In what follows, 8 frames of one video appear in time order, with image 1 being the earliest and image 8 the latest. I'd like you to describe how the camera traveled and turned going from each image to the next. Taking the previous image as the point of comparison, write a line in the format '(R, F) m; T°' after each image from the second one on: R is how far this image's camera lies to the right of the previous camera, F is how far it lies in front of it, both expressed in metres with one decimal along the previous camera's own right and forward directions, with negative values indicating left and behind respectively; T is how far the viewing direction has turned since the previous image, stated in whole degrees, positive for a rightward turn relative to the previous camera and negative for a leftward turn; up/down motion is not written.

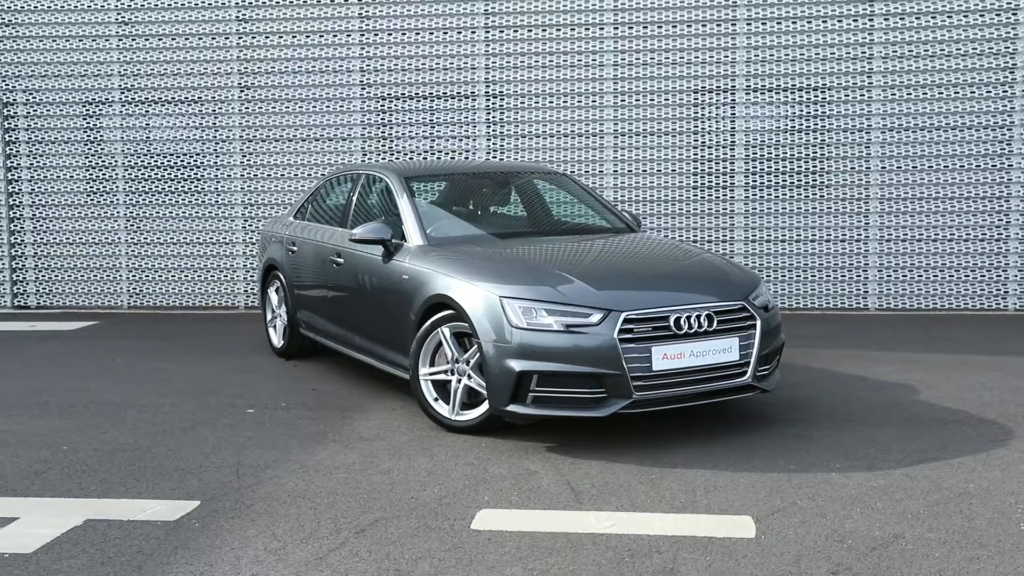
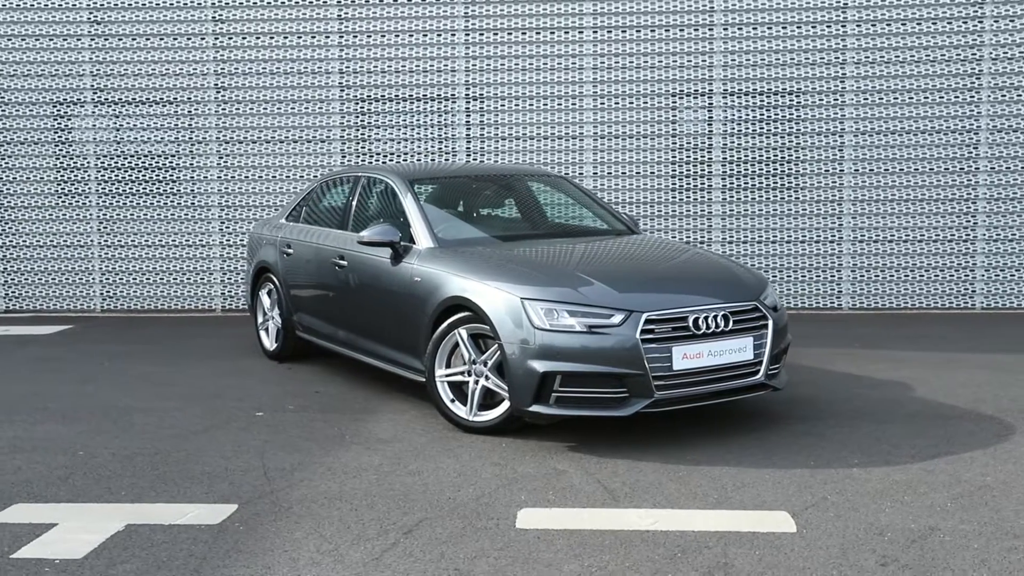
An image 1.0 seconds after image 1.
(-0.4, -0.1) m; +3°
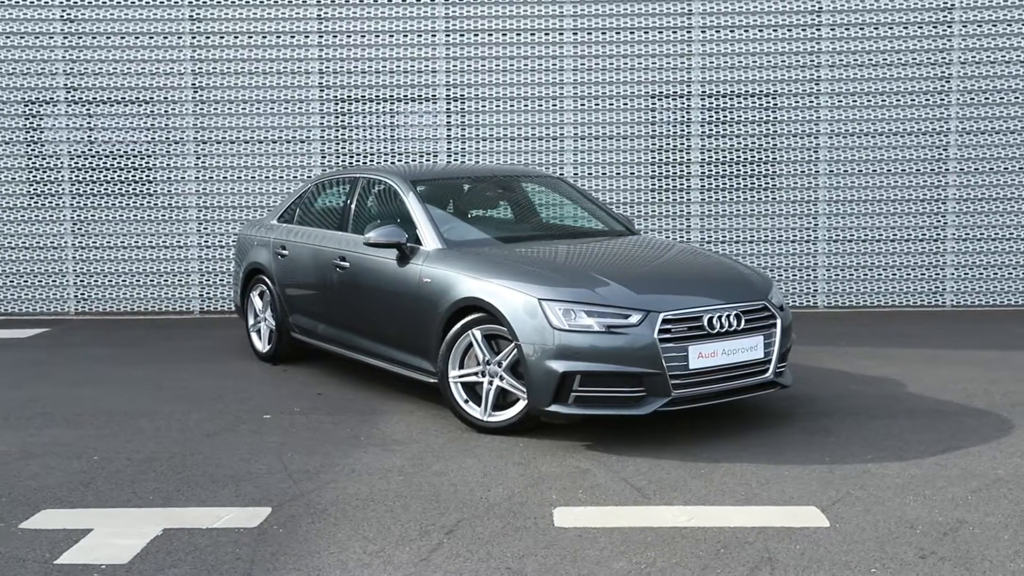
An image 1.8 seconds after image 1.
(-0.4, 0.0) m; +3°
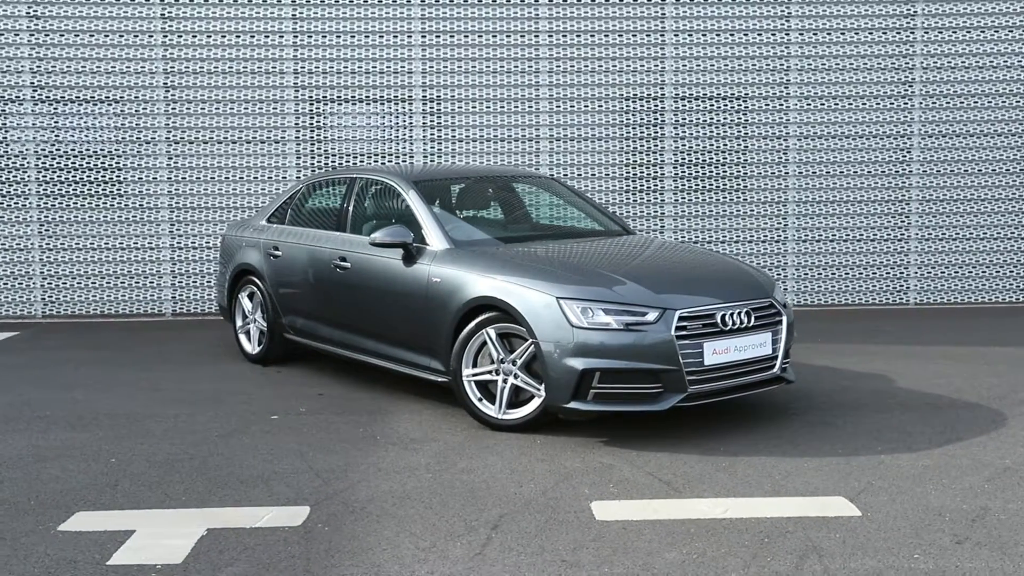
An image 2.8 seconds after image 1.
(-0.4, -0.1) m; +3°
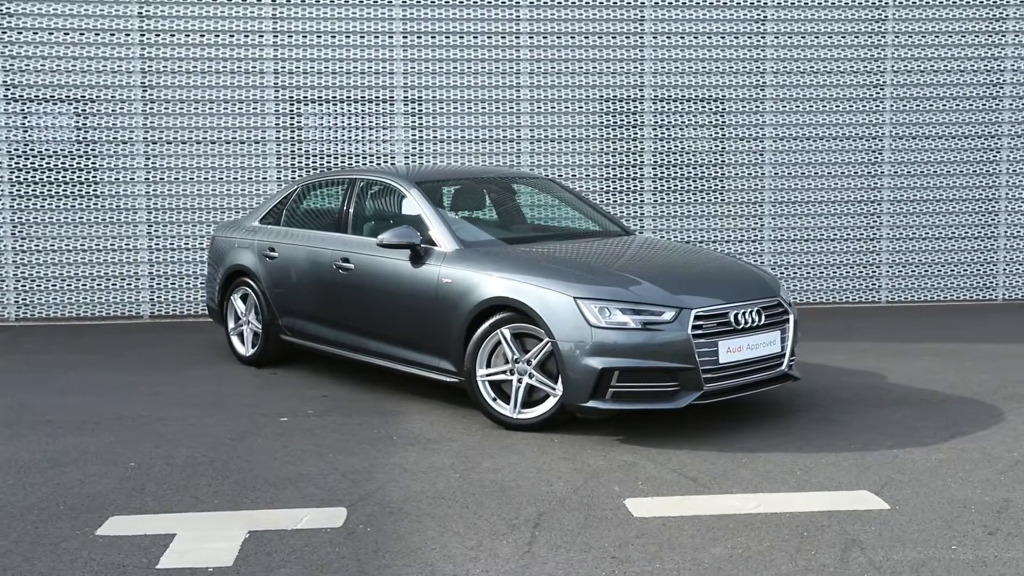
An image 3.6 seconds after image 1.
(-0.4, 0.0) m; +3°
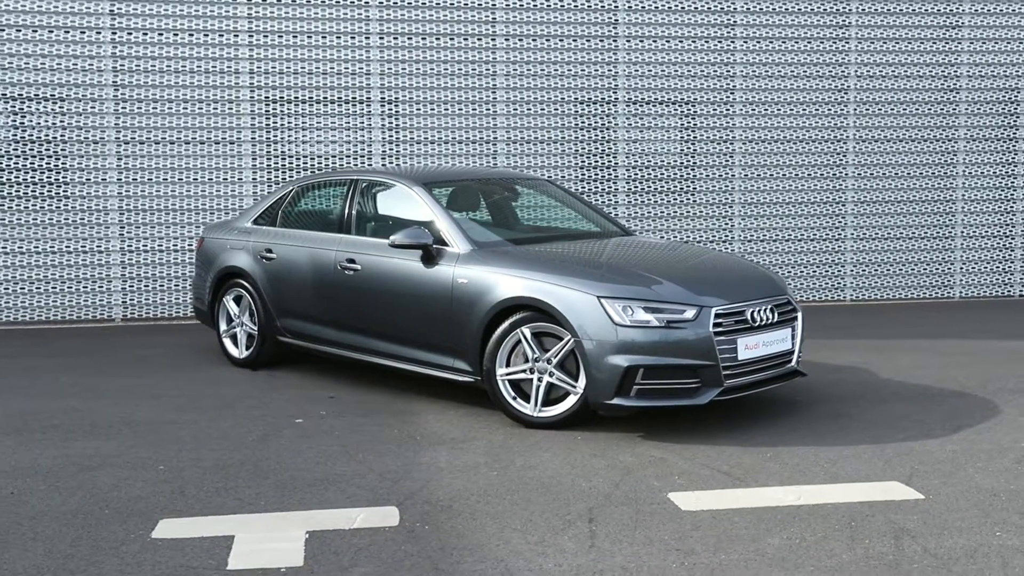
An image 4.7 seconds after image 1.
(-0.5, 0.0) m; +4°
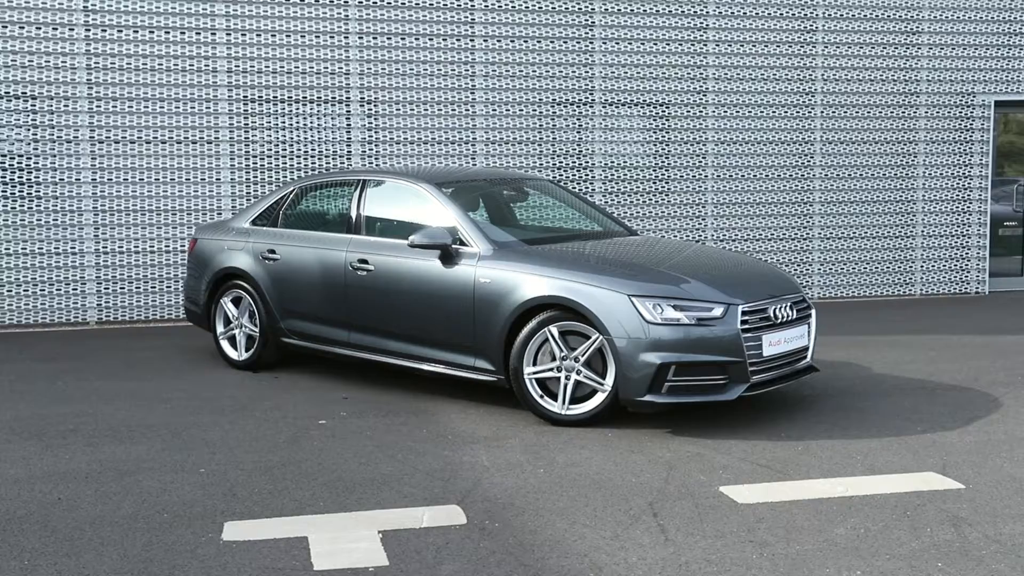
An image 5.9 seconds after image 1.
(-0.6, 0.0) m; +4°
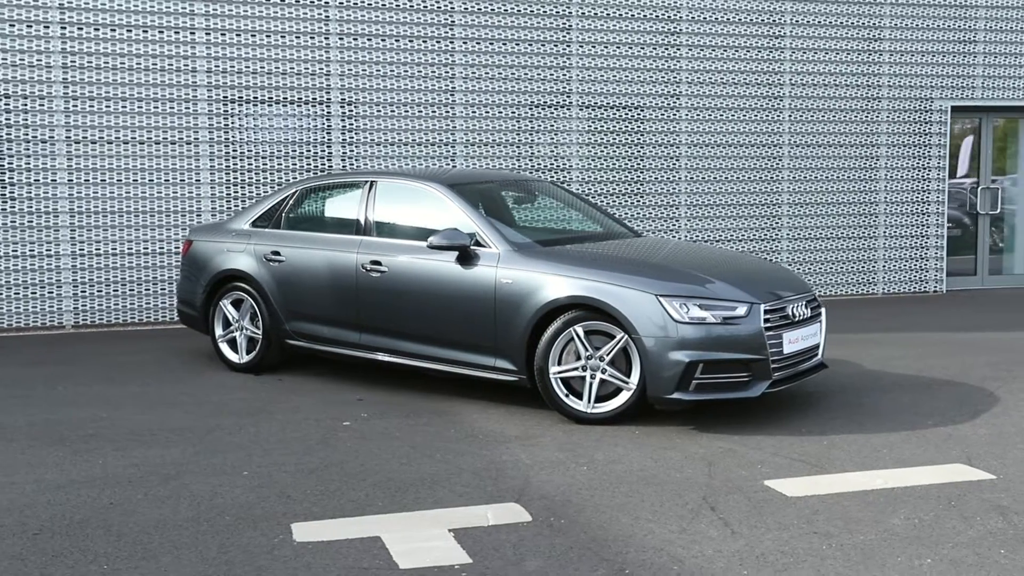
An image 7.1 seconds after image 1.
(-0.6, 0.0) m; +4°
